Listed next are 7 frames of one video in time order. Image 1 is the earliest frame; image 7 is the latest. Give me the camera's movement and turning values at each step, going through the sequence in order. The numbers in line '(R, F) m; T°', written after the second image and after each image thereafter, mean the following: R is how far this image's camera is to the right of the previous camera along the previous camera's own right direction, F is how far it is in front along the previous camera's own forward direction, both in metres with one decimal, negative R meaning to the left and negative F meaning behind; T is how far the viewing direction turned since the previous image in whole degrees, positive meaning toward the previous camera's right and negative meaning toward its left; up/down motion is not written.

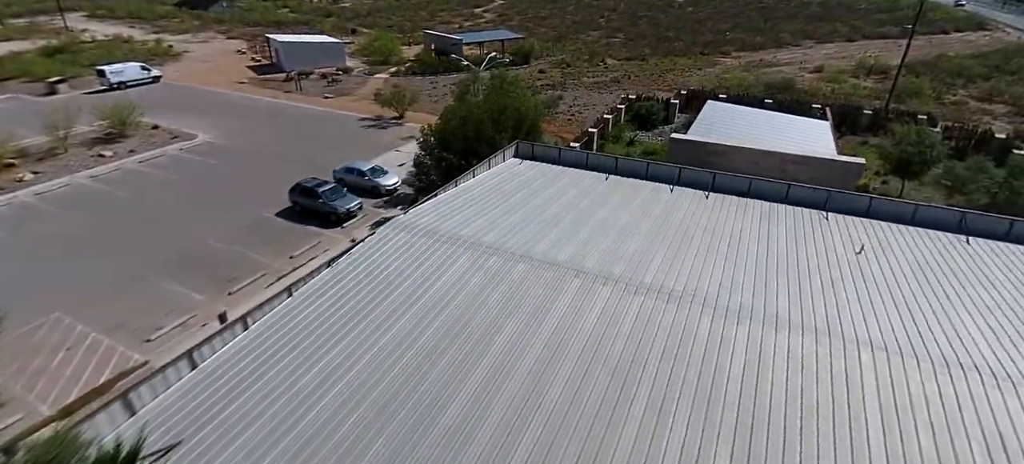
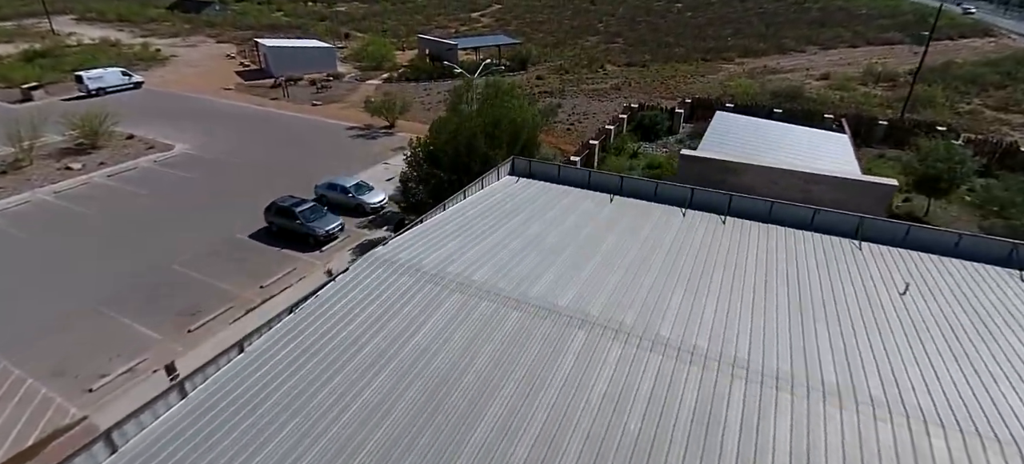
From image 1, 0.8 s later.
(+0.1, +1.5) m; 0°
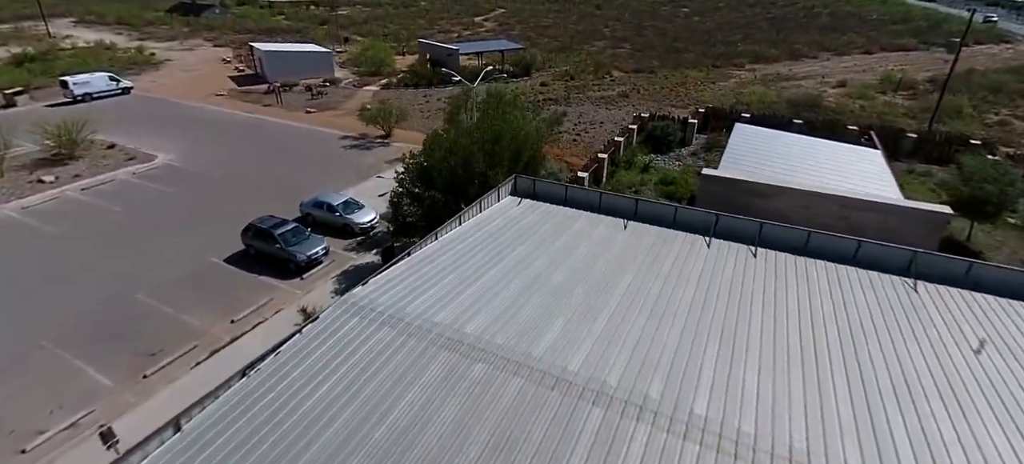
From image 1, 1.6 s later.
(0.0, +1.5) m; 0°
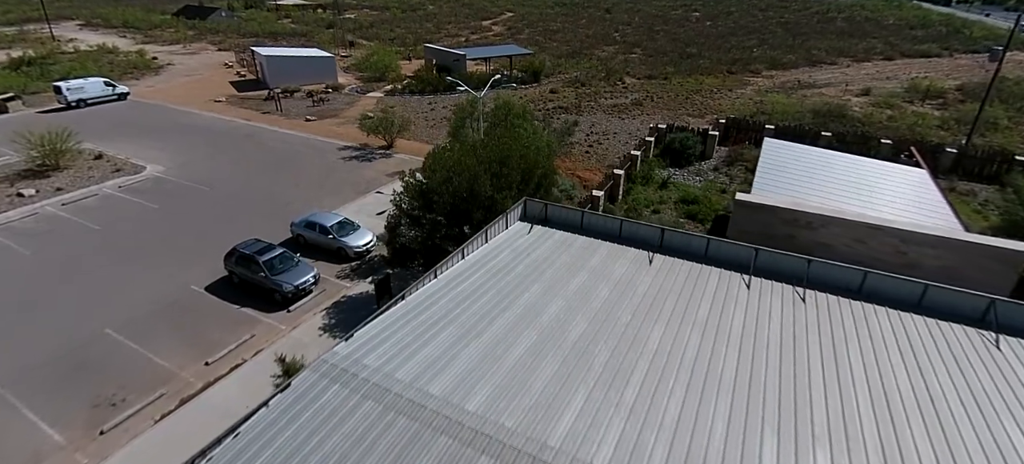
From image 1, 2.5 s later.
(-0.1, +1.5) m; -1°
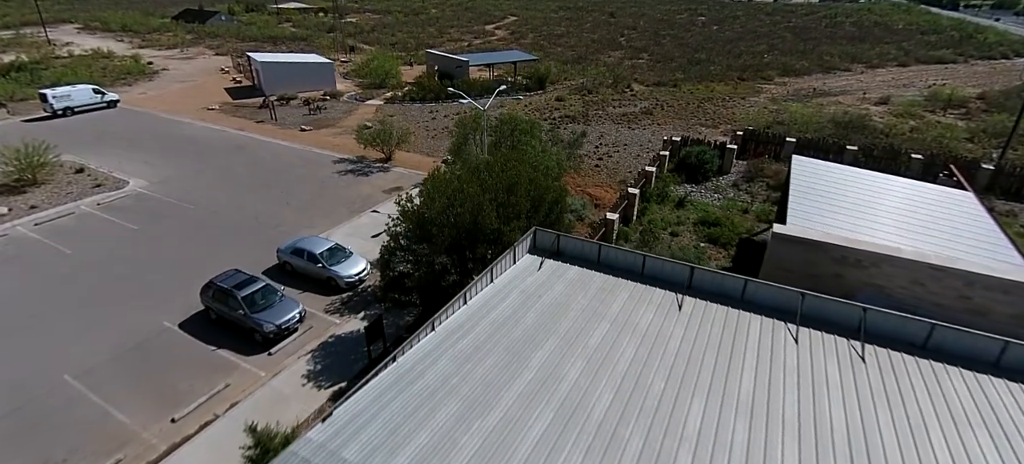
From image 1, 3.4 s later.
(-0.1, +1.4) m; 0°
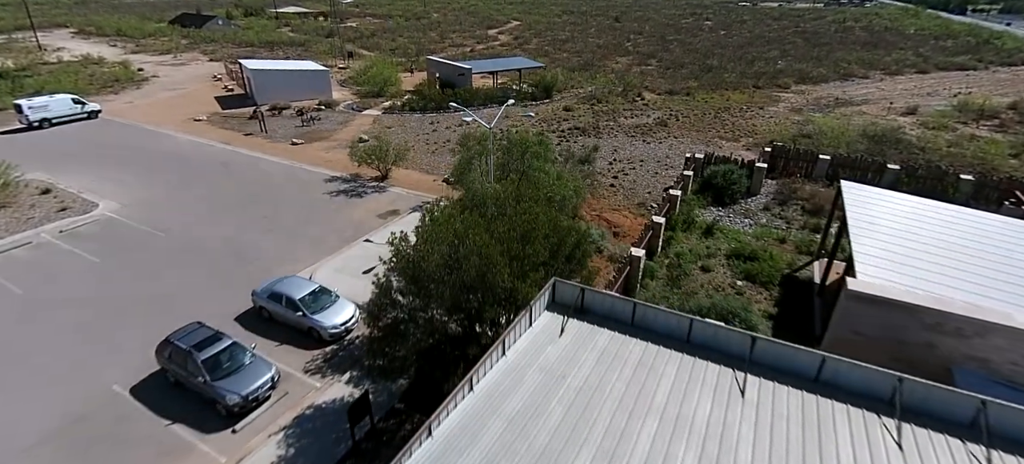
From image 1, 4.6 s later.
(-0.3, +2.0) m; 0°
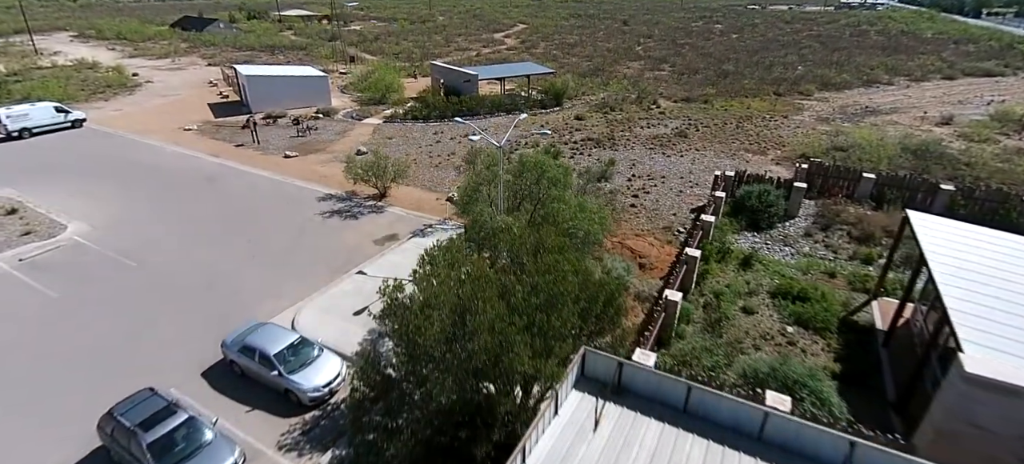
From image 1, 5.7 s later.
(-0.2, +1.9) m; -1°
